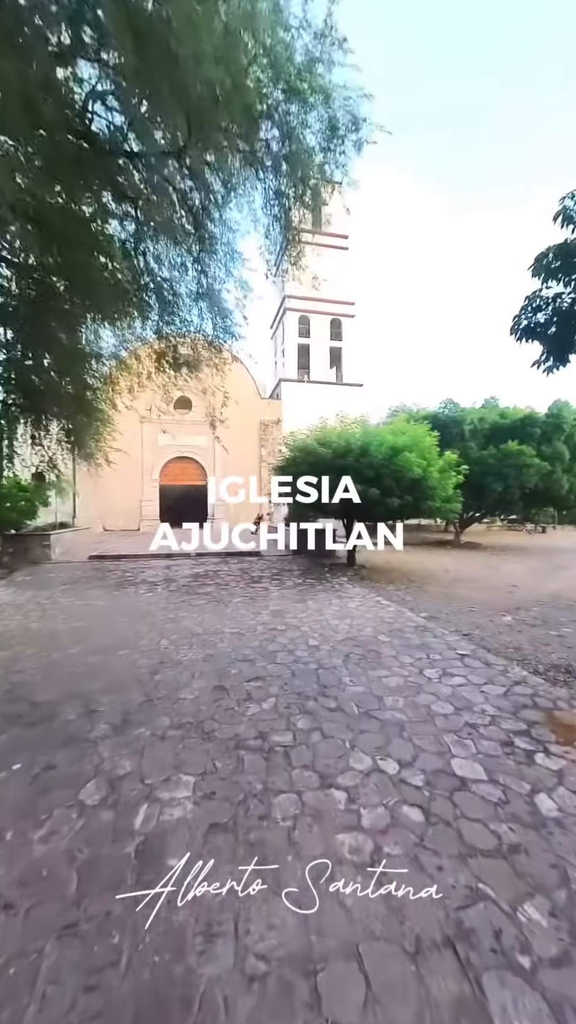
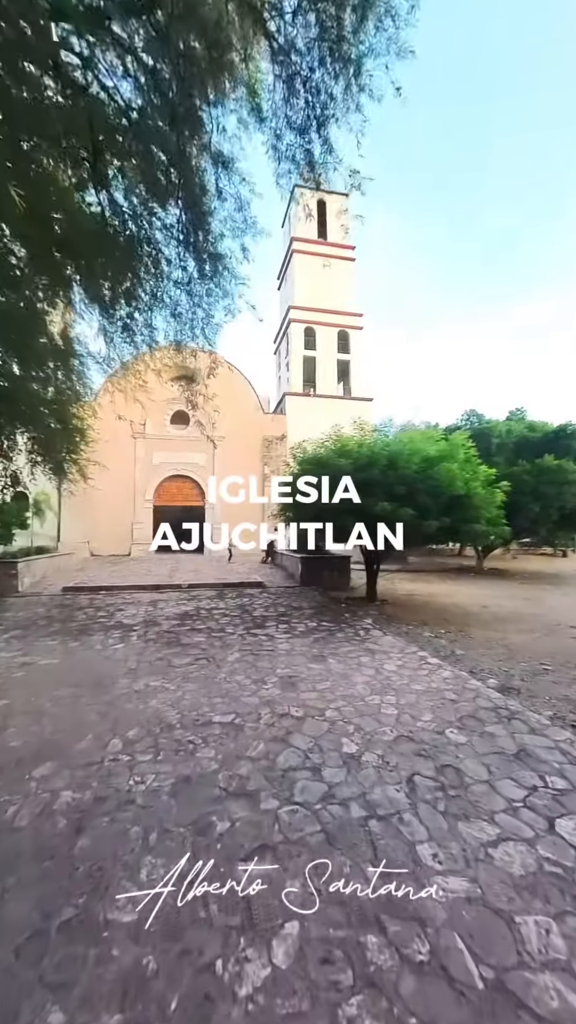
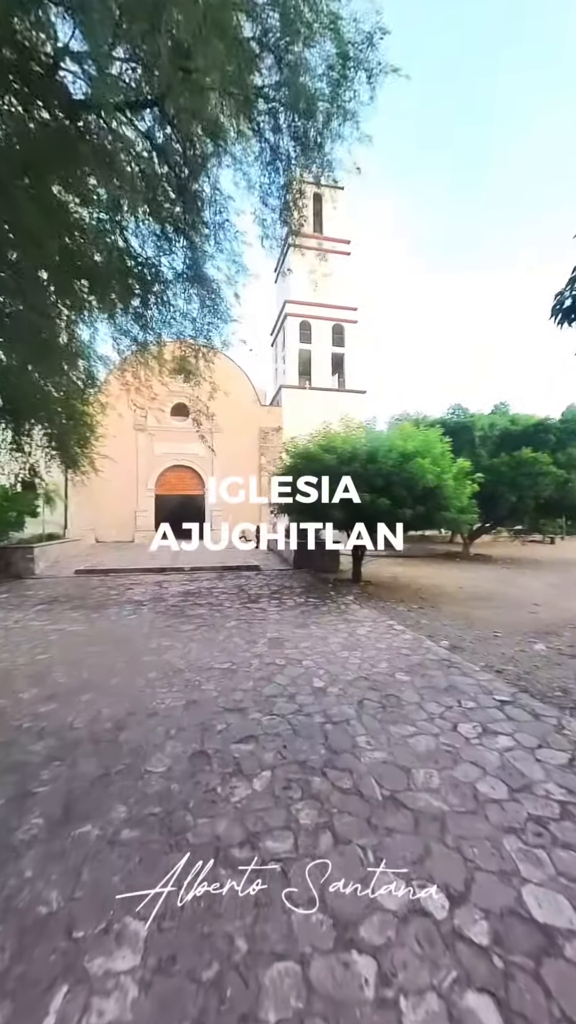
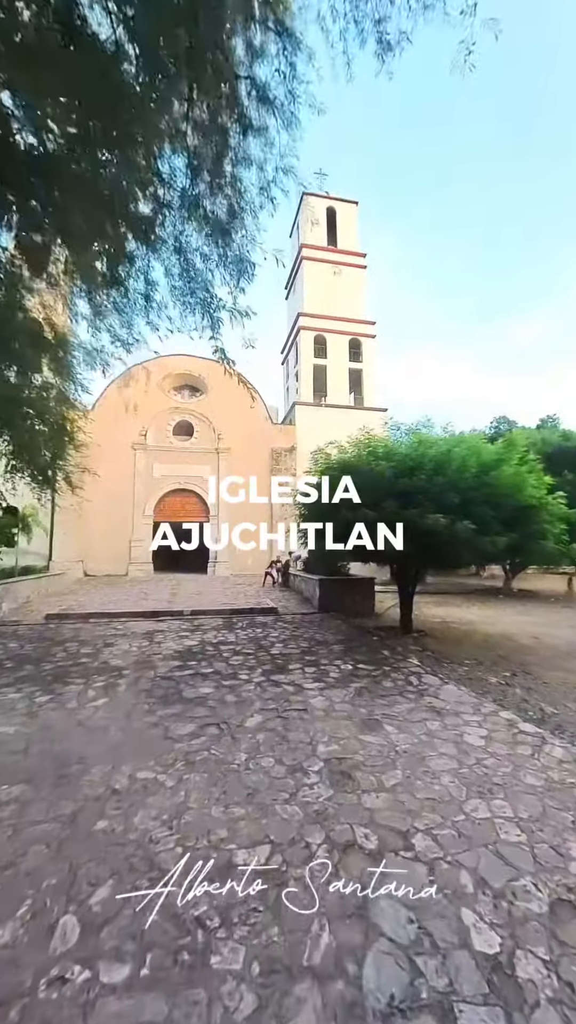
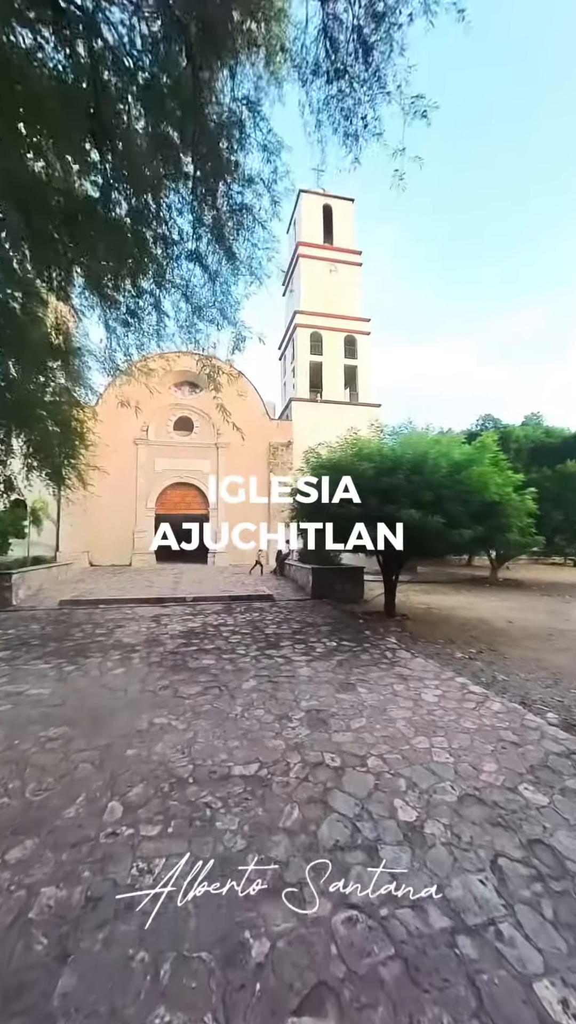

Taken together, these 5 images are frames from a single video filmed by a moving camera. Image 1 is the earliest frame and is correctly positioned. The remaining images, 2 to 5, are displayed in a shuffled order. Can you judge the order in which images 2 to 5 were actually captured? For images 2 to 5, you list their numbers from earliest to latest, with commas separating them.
3, 2, 5, 4
